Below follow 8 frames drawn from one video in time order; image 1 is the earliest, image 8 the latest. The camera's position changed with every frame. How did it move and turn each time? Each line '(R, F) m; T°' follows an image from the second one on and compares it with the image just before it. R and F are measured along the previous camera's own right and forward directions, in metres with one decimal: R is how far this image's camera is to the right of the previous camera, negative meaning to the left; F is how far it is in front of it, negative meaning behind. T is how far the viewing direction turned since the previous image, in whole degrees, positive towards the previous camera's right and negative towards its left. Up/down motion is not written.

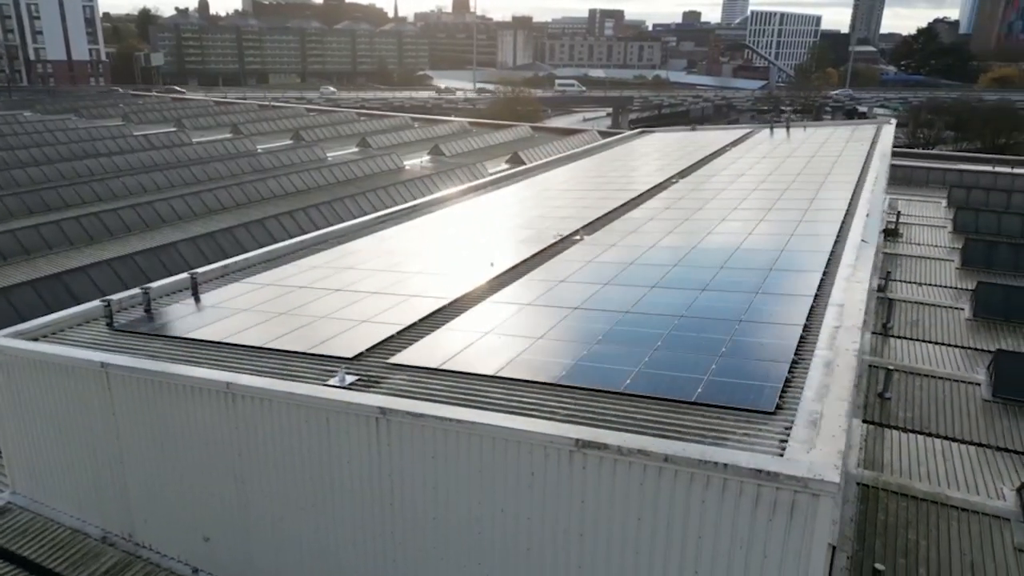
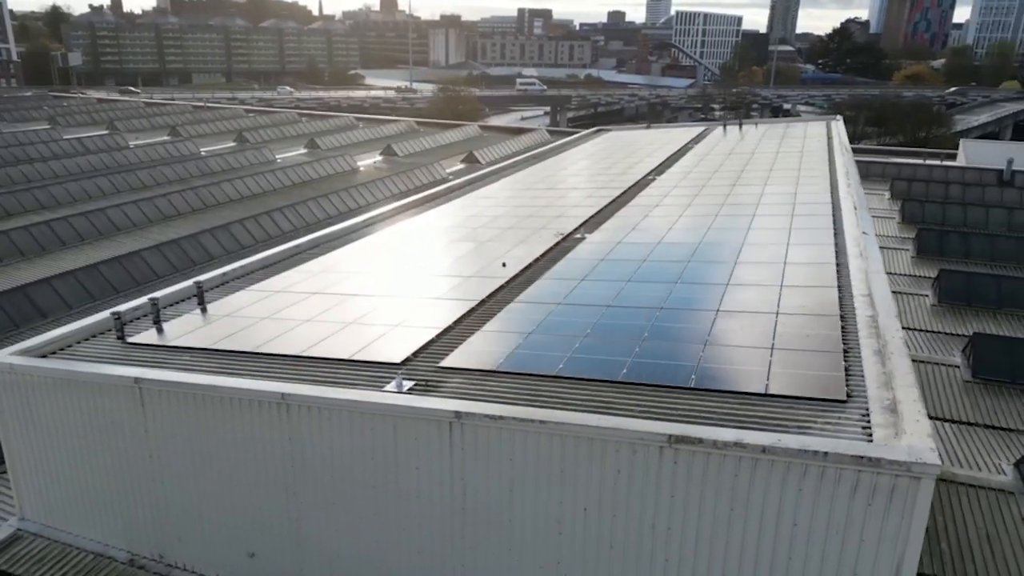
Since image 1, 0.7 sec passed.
(-1.4, 0.0) m; +5°
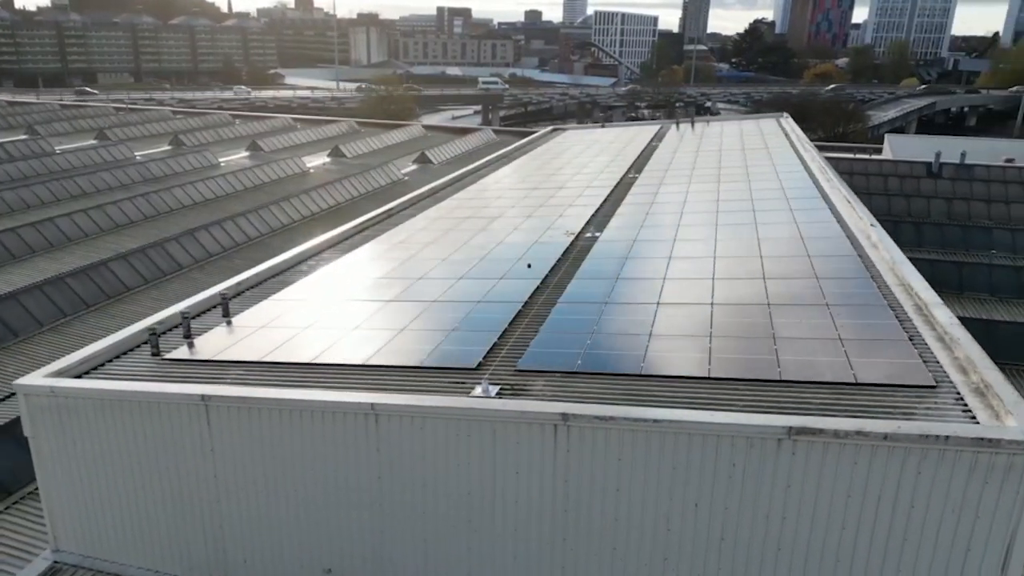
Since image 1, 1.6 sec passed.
(-1.8, +0.1) m; +6°
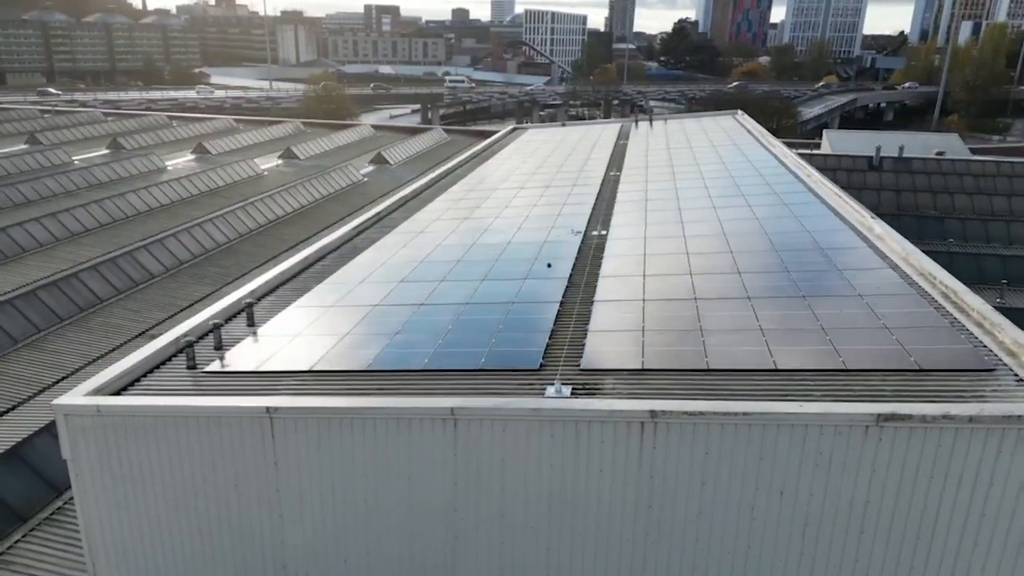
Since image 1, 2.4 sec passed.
(-1.5, 0.0) m; +5°
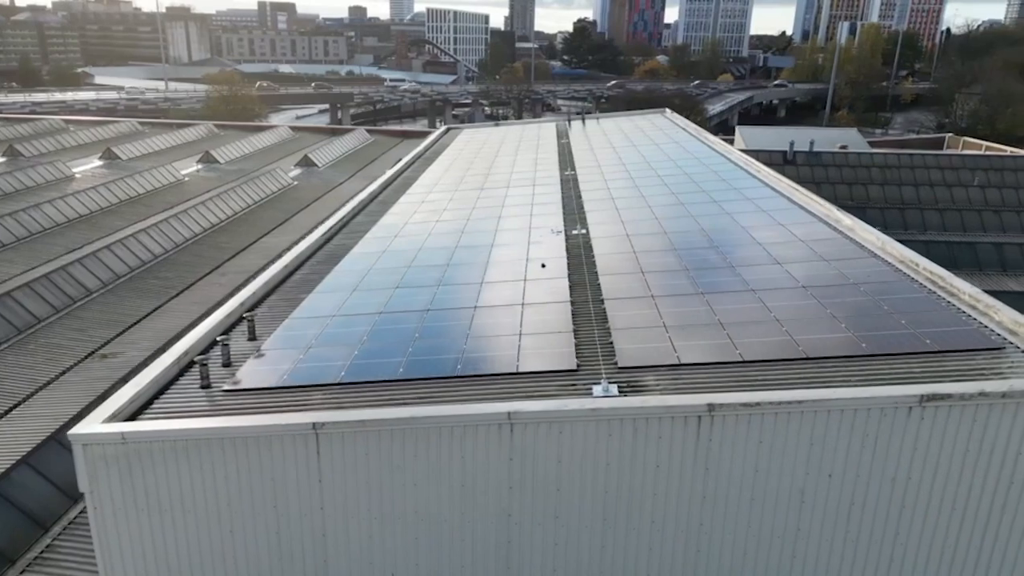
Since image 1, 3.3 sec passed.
(-1.5, +0.1) m; +7°
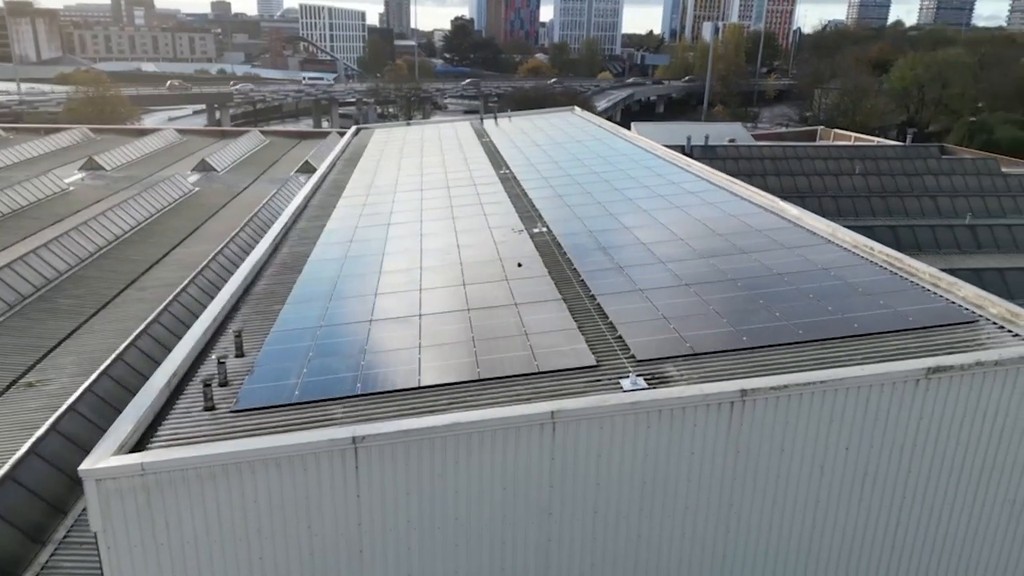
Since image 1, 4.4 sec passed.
(-1.6, +0.1) m; +9°
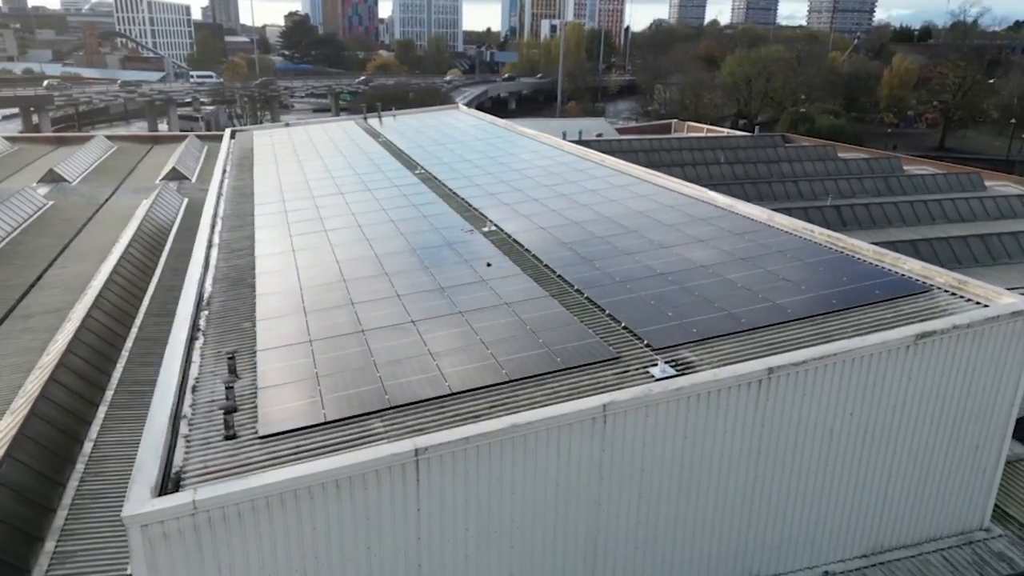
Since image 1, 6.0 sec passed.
(-2.1, +0.1) m; +11°
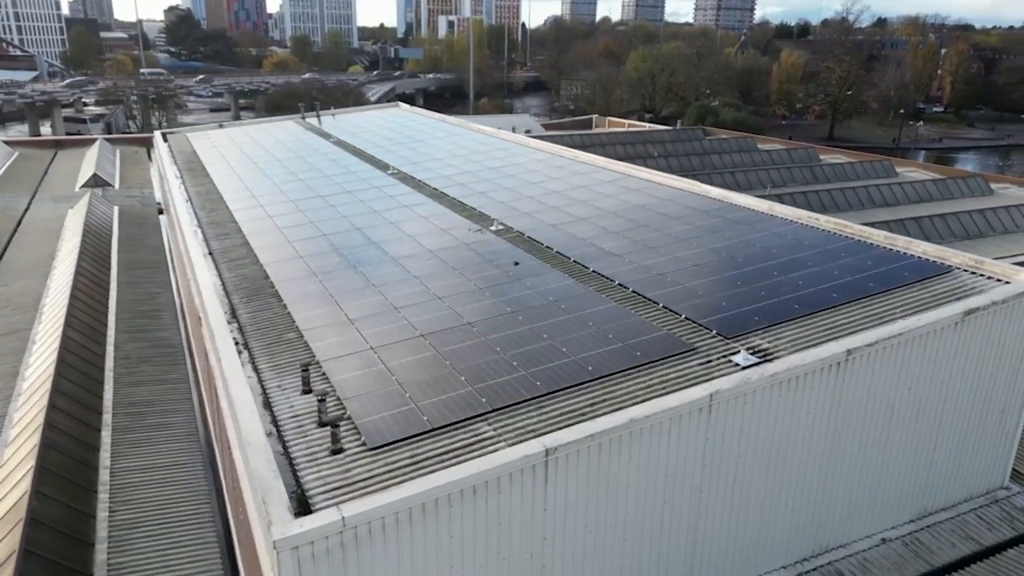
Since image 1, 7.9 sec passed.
(-2.2, +0.1) m; +7°
